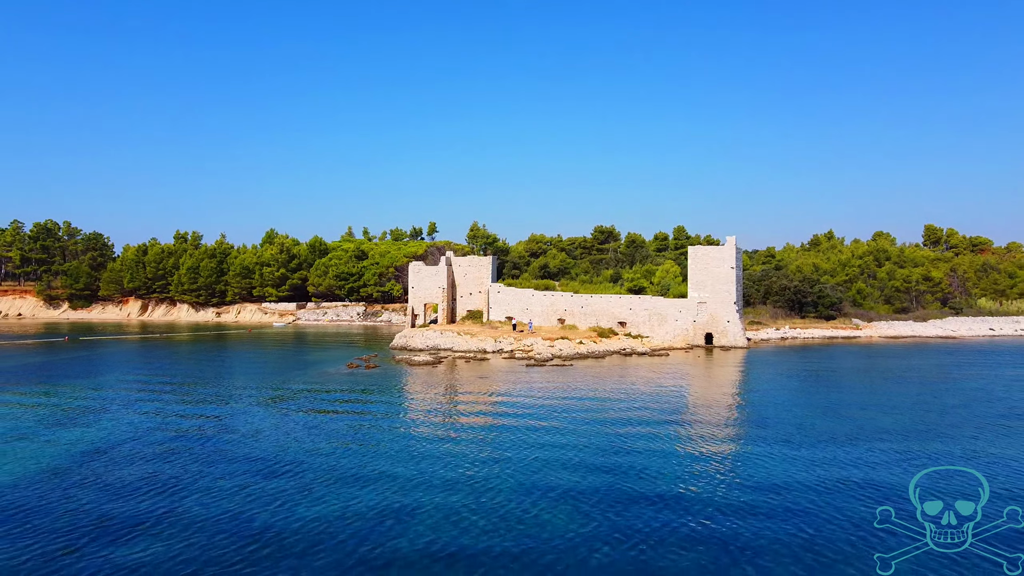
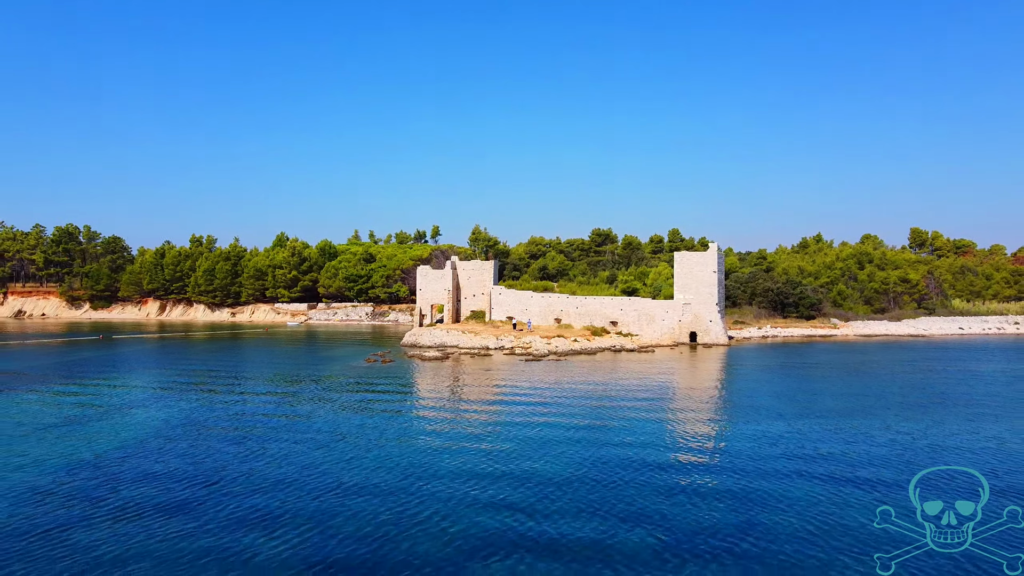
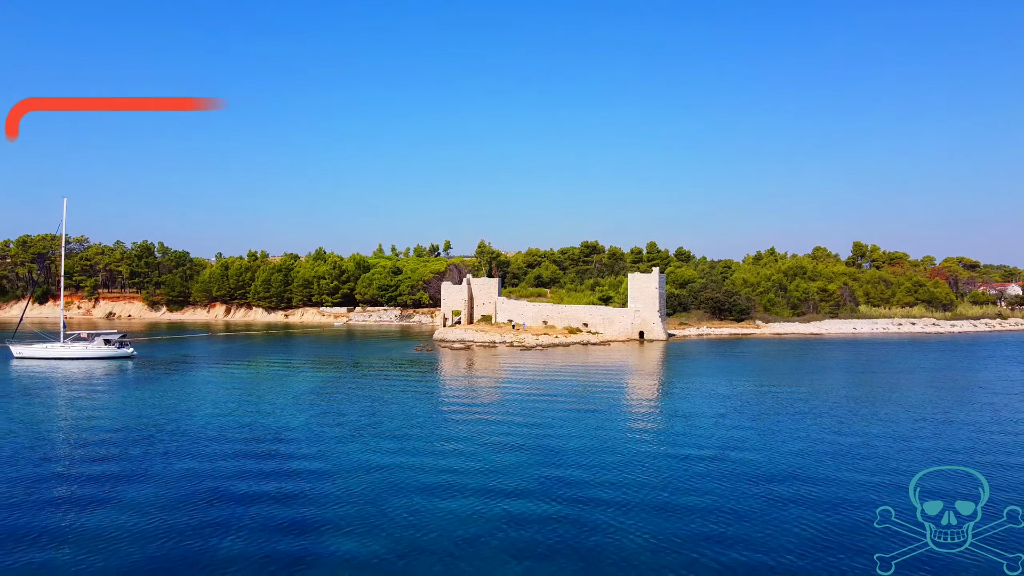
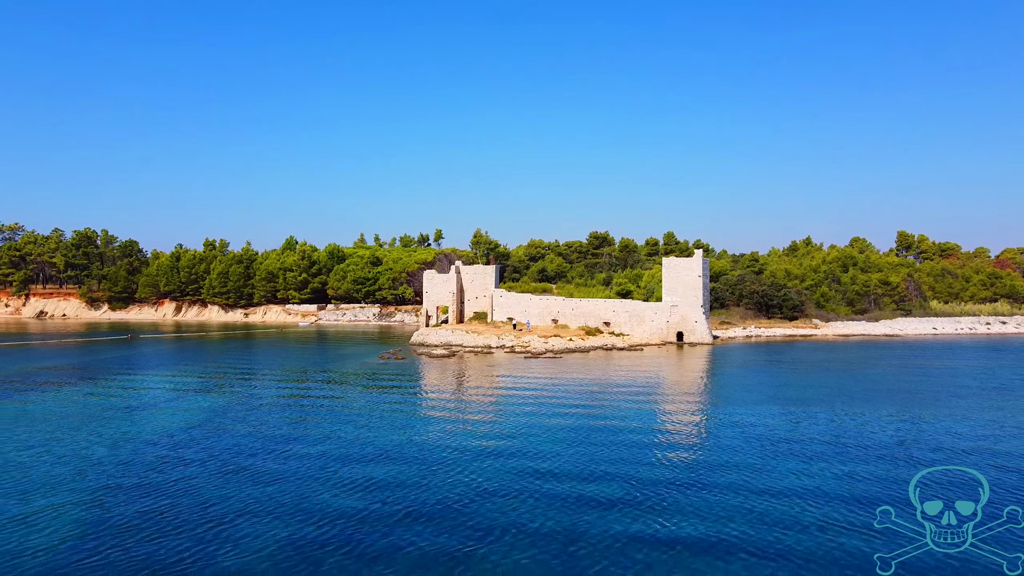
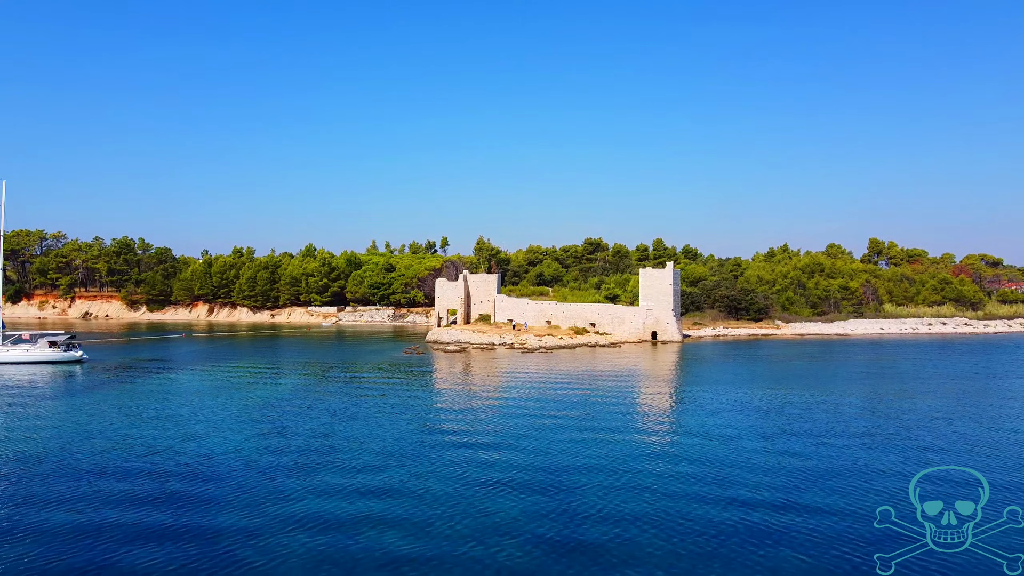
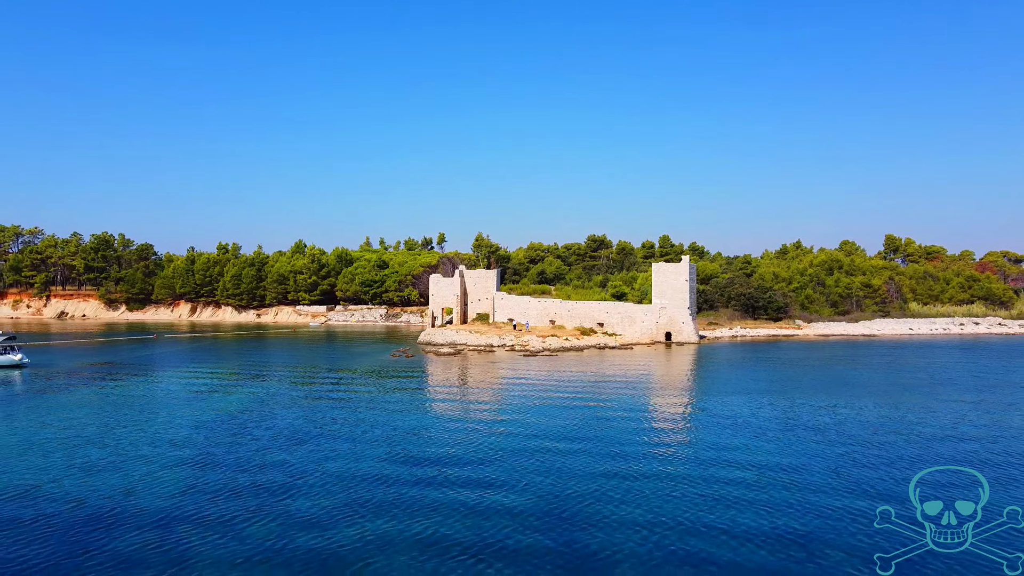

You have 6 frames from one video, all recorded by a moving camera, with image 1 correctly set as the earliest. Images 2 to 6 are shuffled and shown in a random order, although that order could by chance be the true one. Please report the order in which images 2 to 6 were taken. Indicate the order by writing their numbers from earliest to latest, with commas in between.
2, 4, 6, 5, 3
